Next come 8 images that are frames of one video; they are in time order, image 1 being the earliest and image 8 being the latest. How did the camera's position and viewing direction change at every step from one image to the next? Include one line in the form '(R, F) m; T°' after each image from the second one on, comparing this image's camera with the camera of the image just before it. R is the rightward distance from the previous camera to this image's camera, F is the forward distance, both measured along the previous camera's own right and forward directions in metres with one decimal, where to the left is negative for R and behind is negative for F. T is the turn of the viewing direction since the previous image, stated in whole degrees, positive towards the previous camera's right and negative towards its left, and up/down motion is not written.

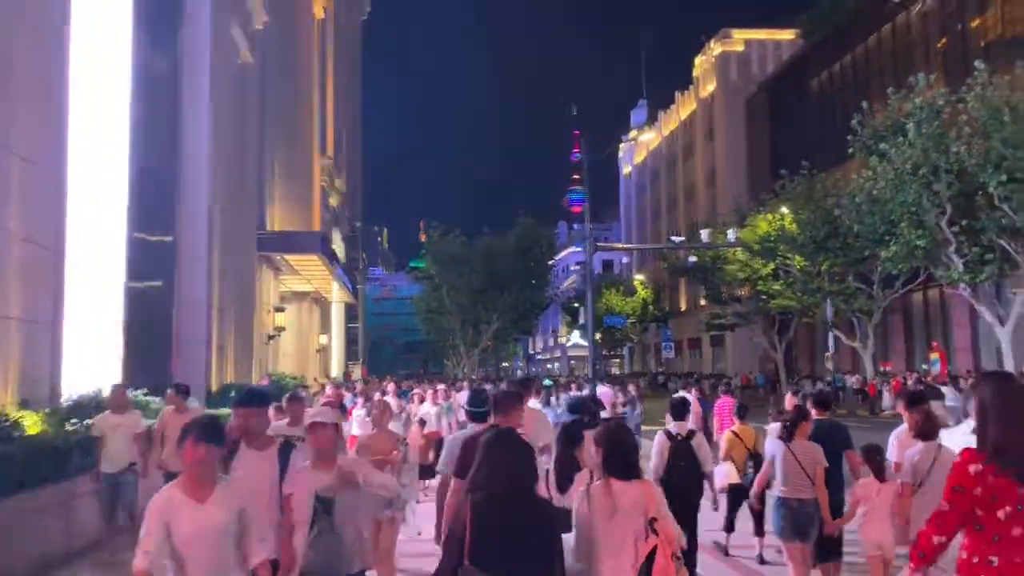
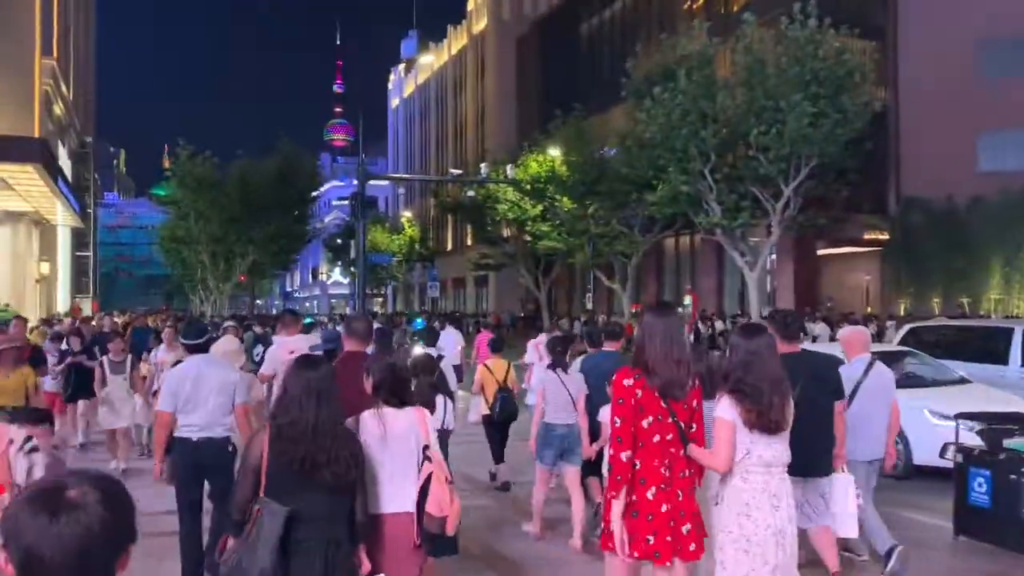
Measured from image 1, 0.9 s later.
(-0.2, +1.7) m; +16°
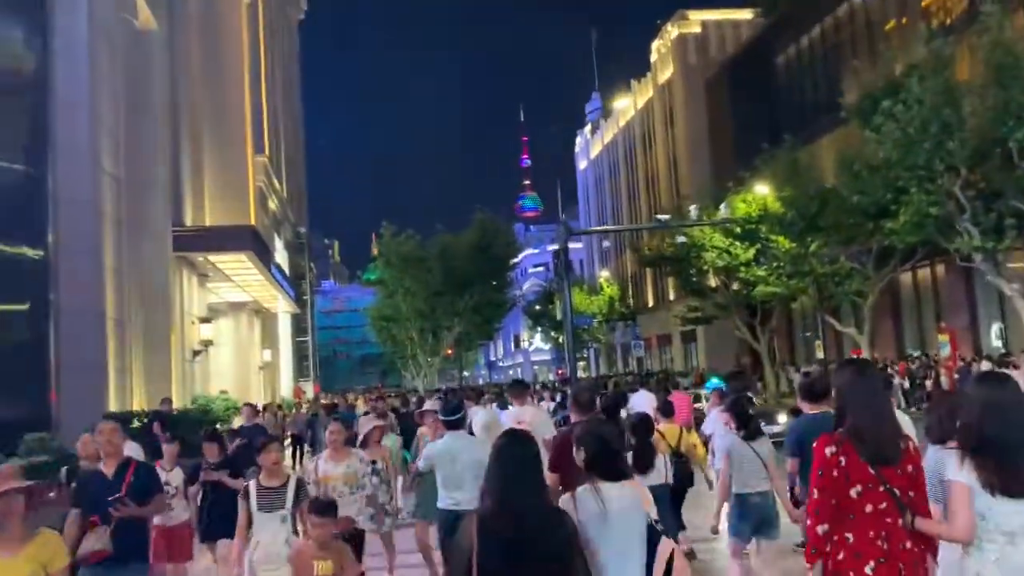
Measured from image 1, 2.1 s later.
(-0.7, +2.1) m; -13°
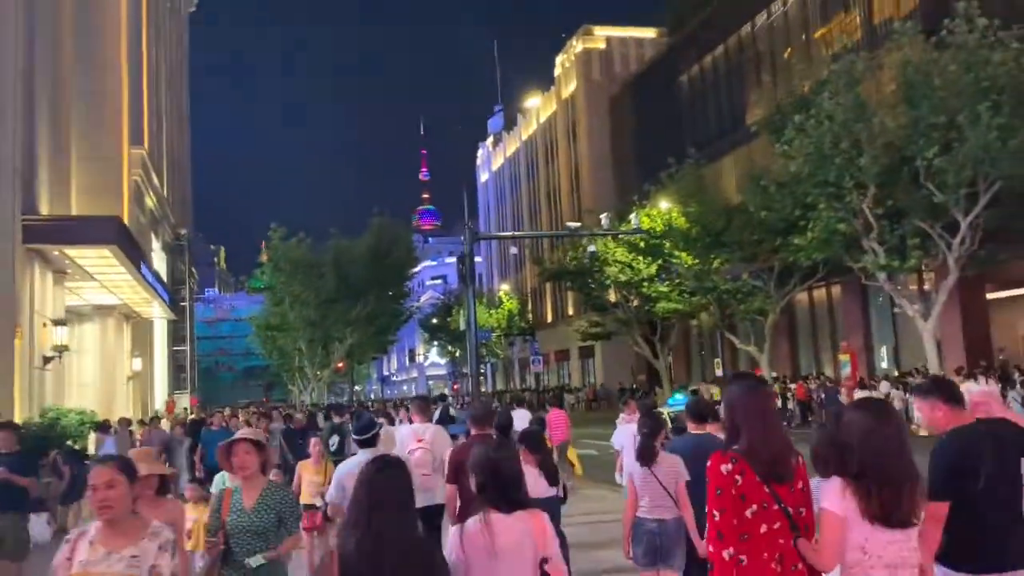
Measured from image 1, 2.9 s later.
(-0.1, +1.7) m; +7°
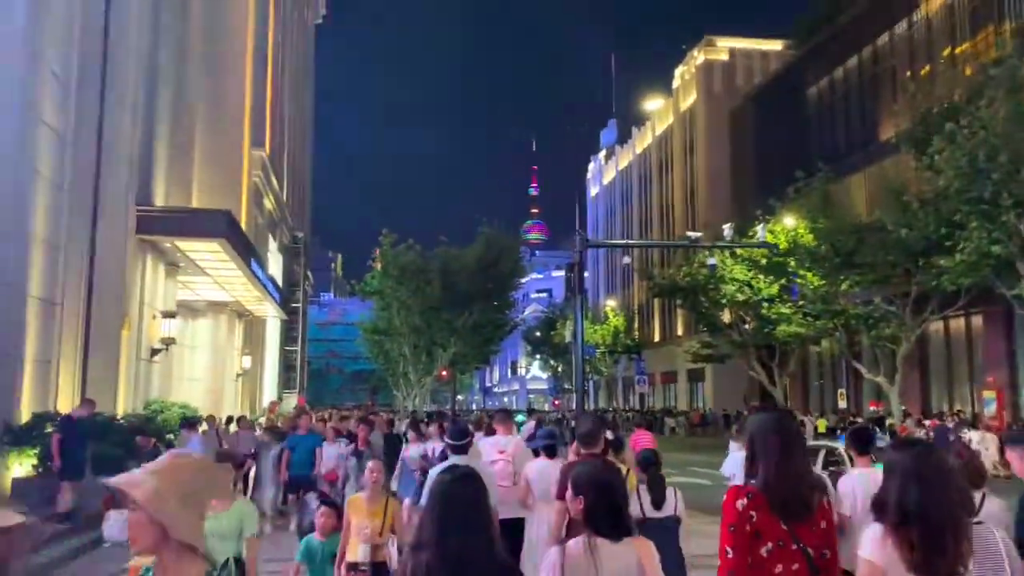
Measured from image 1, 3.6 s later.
(-0.2, +1.2) m; -7°
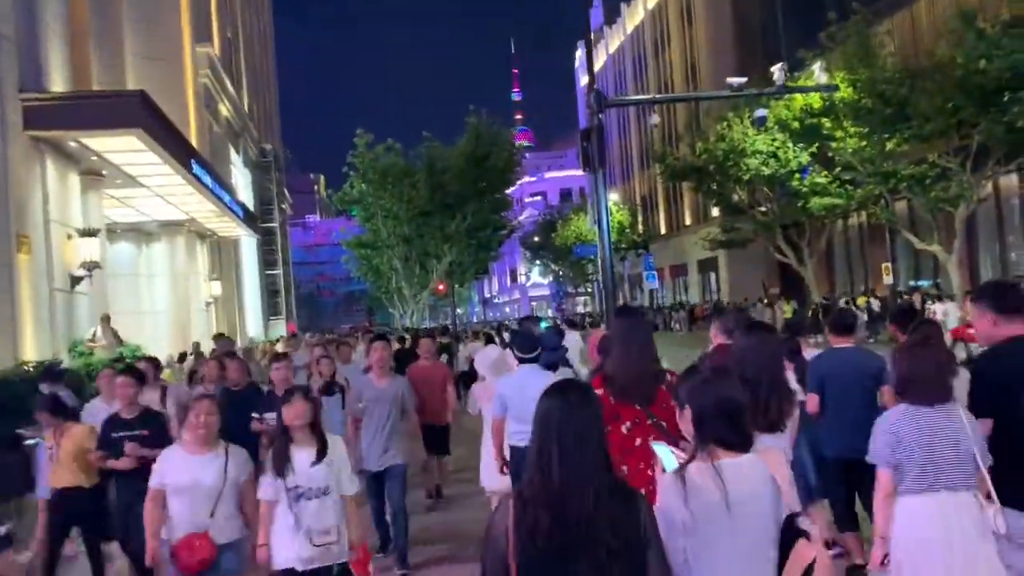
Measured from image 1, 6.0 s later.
(-0.3, +4.2) m; 0°
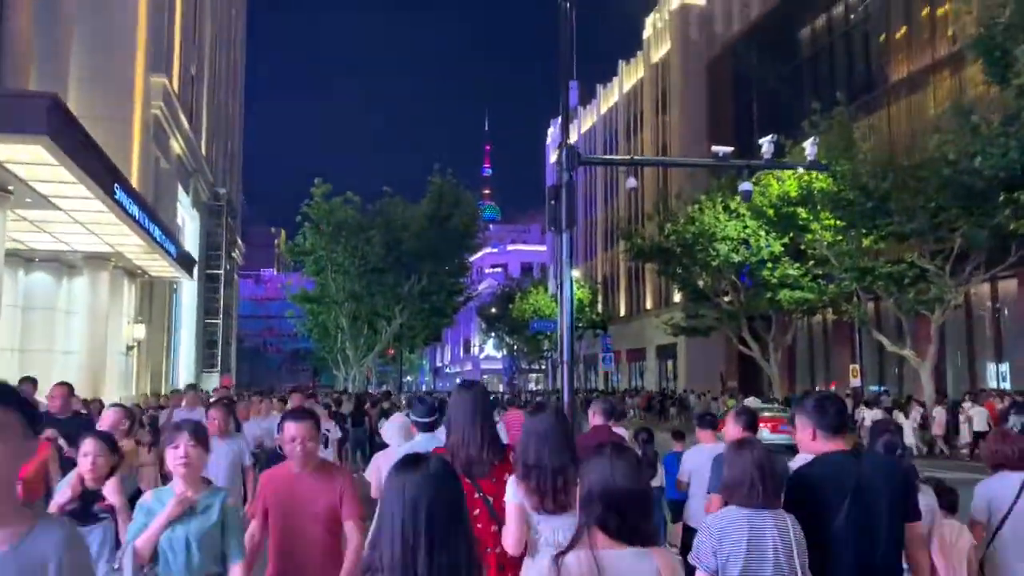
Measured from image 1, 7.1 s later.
(+0.1, +2.0) m; +3°
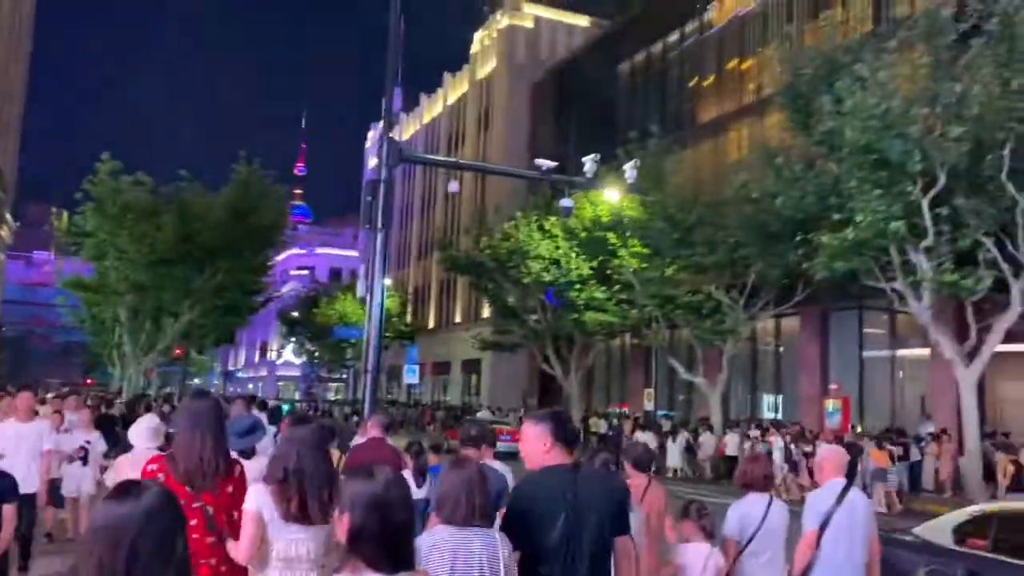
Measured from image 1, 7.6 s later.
(+0.1, +1.0) m; +13°
